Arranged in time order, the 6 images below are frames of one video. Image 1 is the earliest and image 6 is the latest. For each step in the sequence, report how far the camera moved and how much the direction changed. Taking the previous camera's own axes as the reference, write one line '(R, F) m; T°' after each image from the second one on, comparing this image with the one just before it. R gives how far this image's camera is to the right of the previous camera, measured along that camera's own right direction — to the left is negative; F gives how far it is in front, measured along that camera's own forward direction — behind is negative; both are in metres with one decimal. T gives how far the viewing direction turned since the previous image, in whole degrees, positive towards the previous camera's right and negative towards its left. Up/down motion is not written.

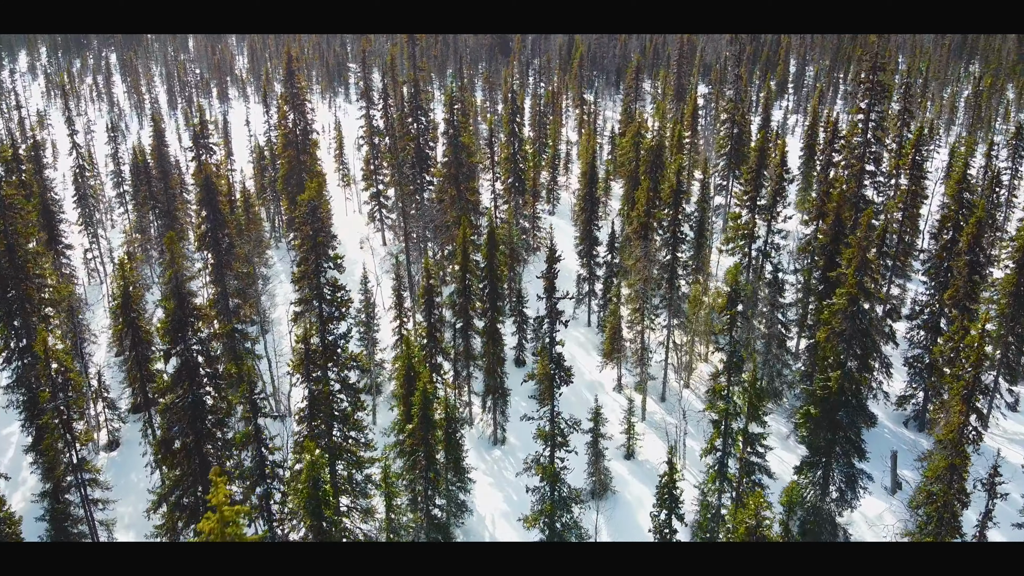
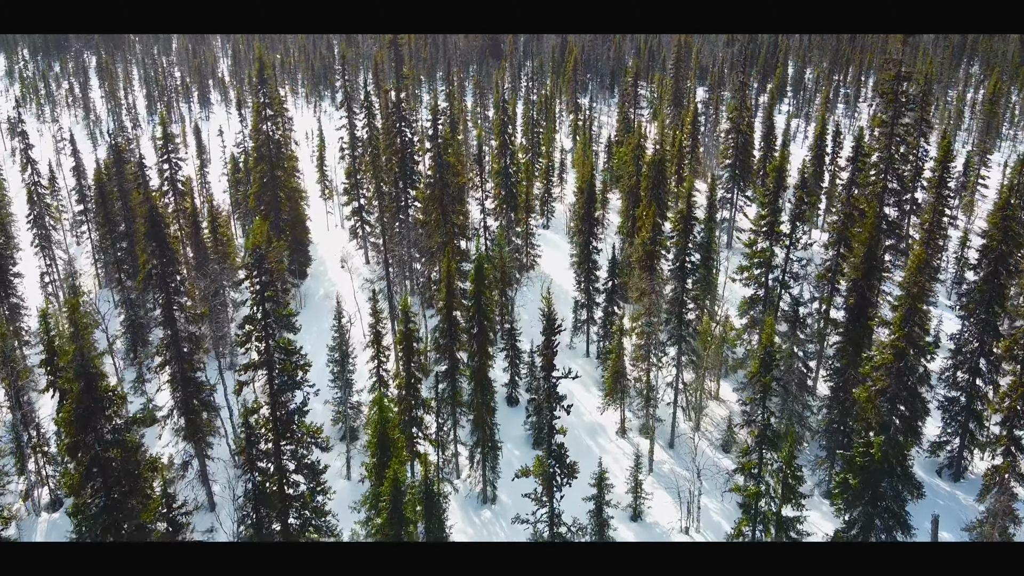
(+0.1, +4.2) m; 0°
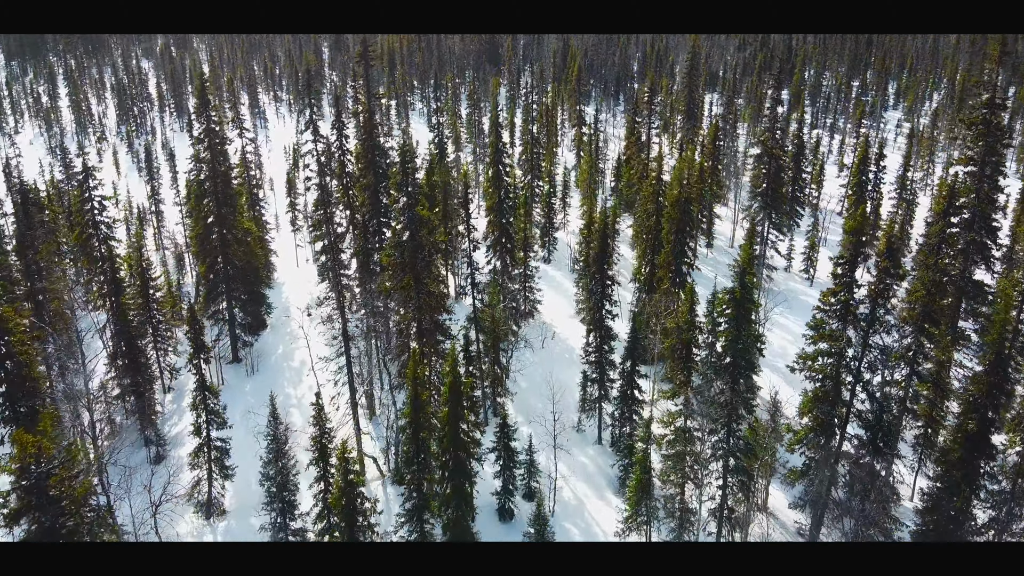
(+0.3, +9.1) m; 0°
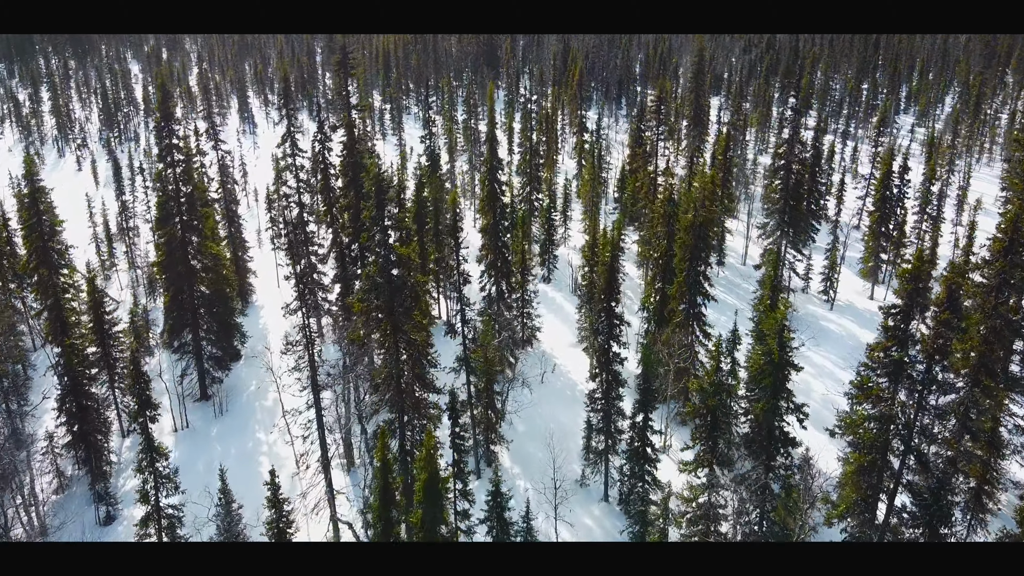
(+0.2, +4.3) m; 0°
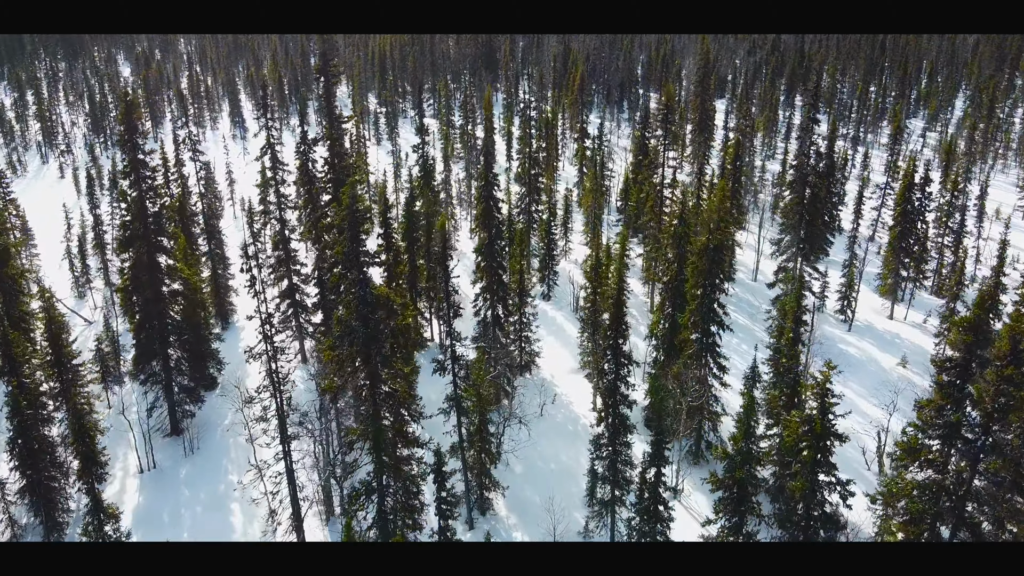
(+0.2, +3.3) m; 0°
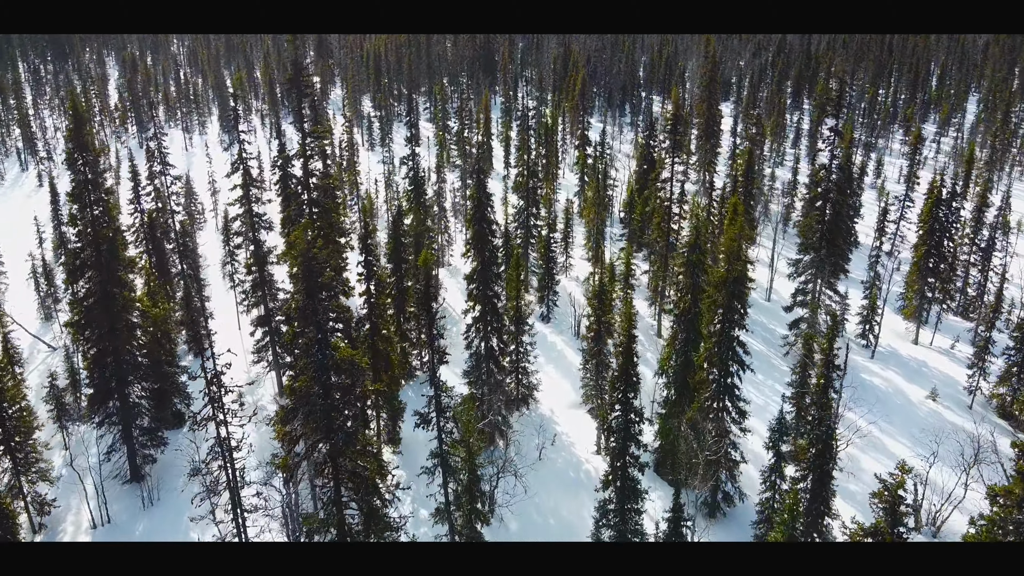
(+0.2, +3.8) m; 0°
